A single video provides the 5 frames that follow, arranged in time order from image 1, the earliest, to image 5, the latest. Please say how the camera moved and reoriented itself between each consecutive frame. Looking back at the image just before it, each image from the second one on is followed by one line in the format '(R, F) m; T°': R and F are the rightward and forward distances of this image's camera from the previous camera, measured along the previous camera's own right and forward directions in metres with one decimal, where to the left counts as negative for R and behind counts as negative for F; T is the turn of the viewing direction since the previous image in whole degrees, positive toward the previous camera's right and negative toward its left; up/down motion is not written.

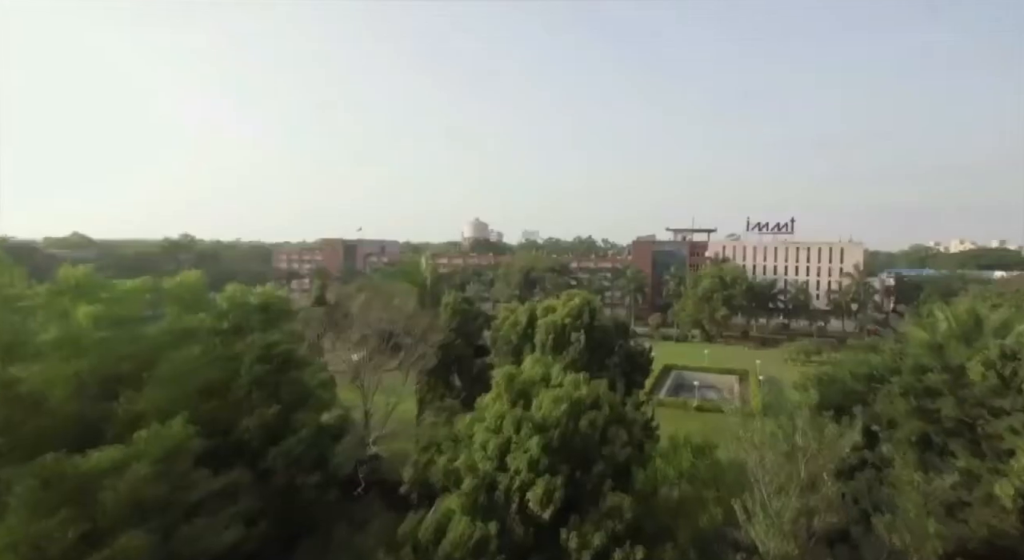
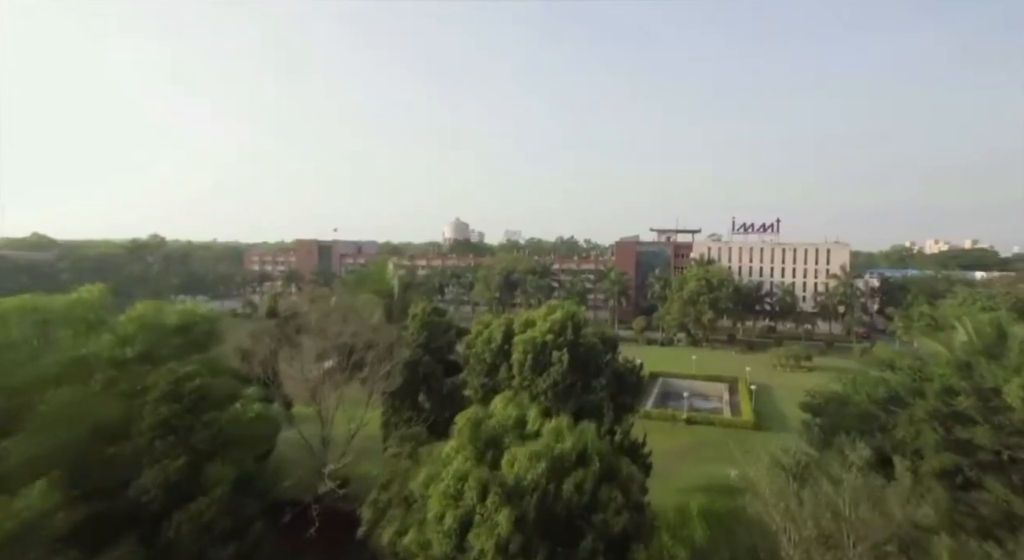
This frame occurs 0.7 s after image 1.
(+0.2, +1.8) m; +2°
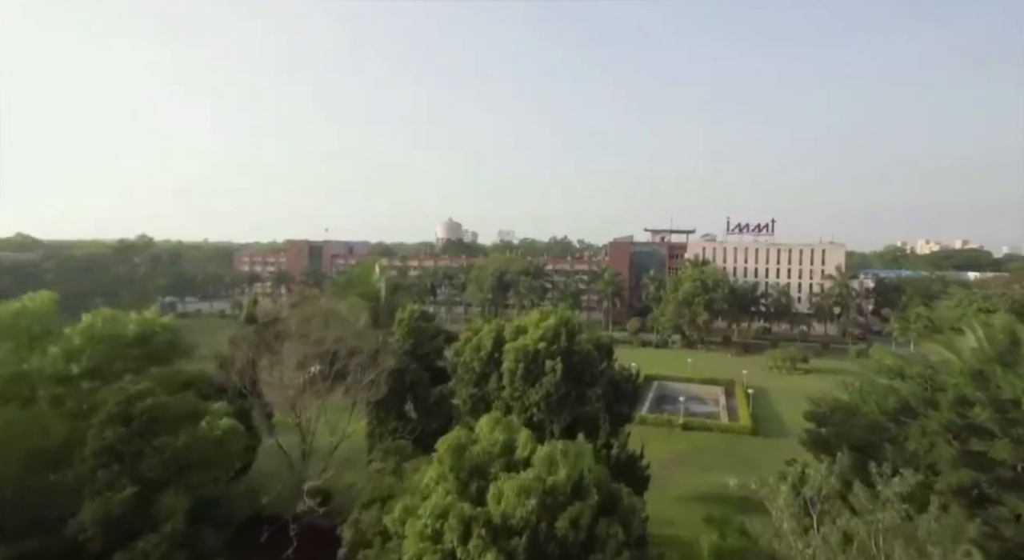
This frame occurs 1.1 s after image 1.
(+0.1, +0.7) m; +1°
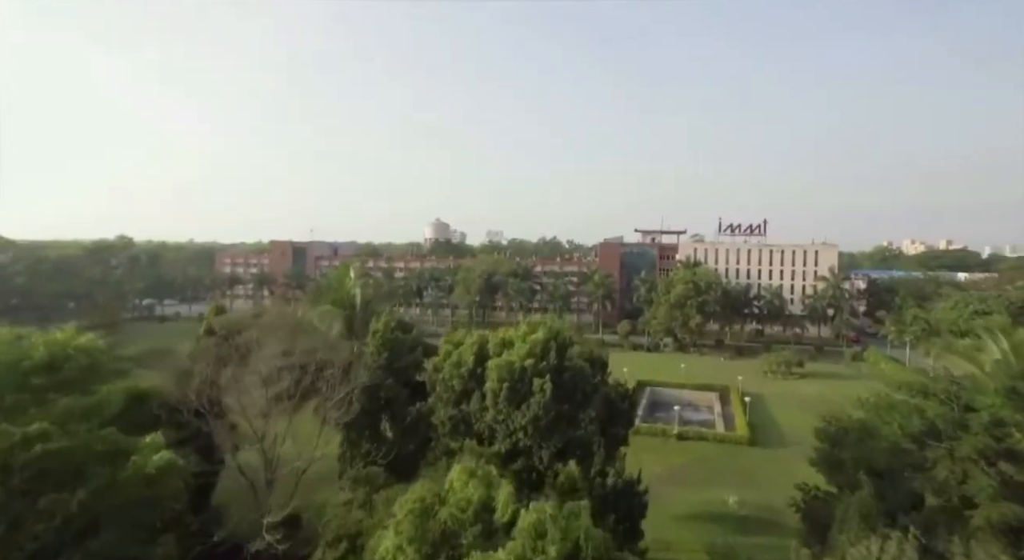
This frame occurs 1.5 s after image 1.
(+0.1, +1.2) m; +1°
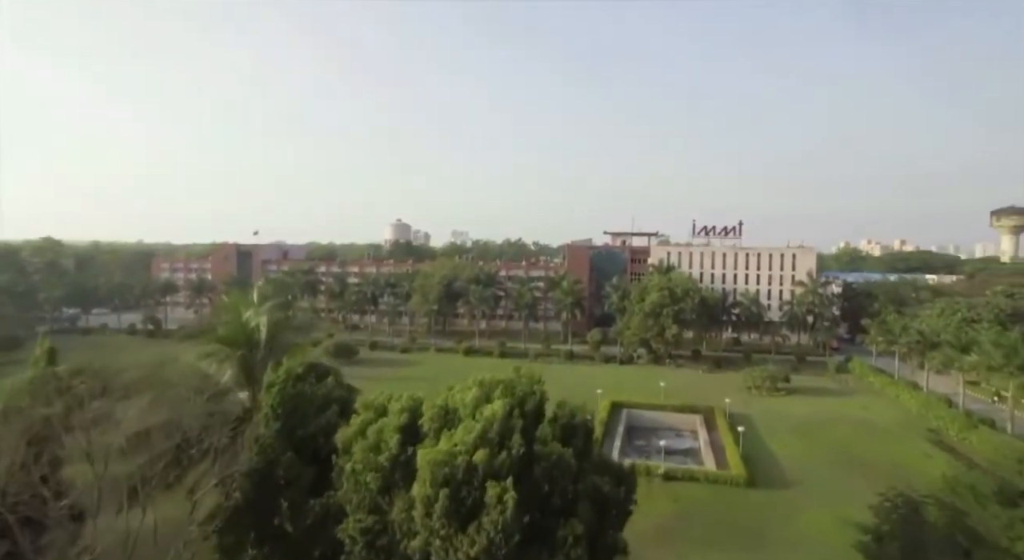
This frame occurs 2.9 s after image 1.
(+0.3, +3.7) m; +3°
